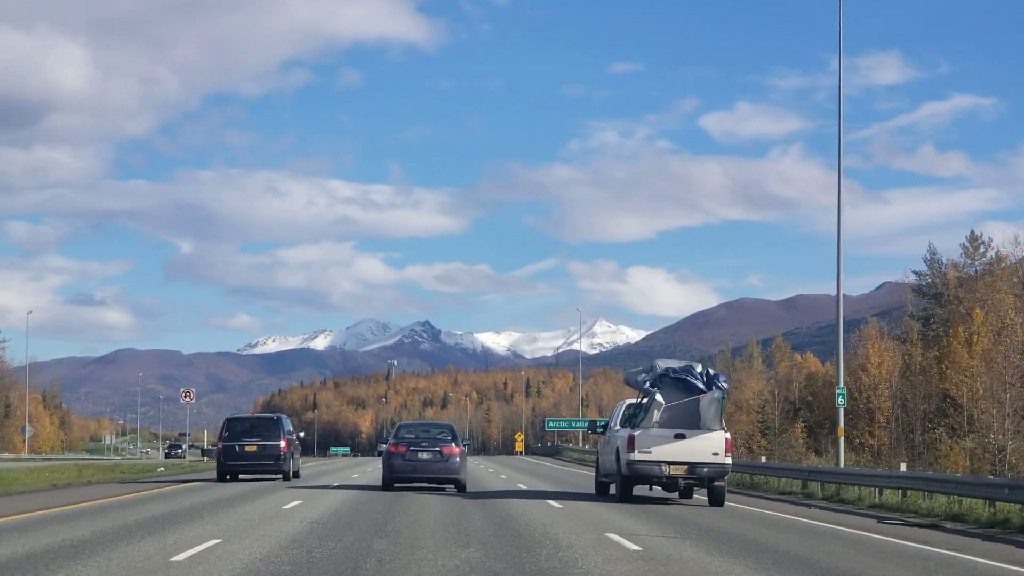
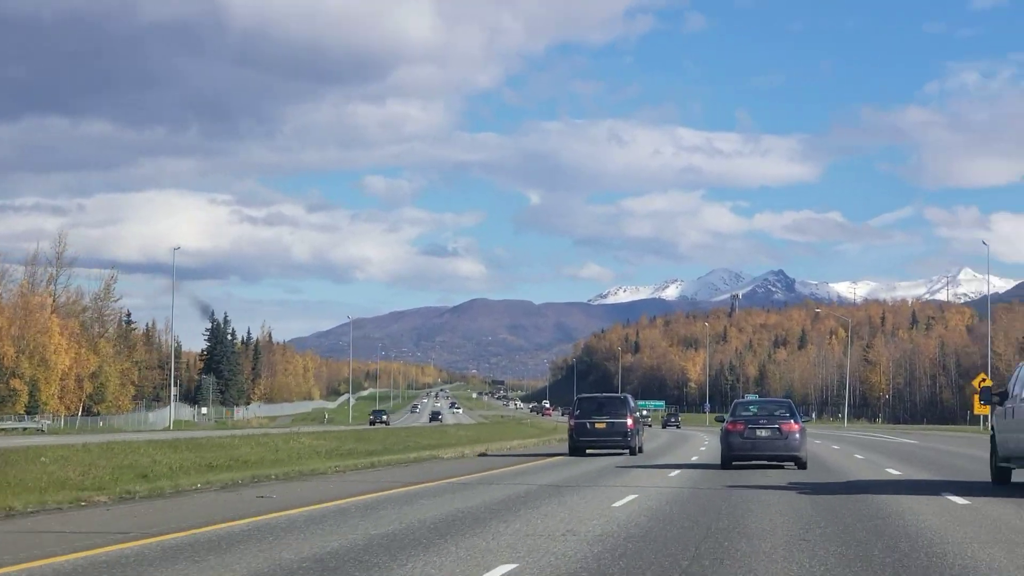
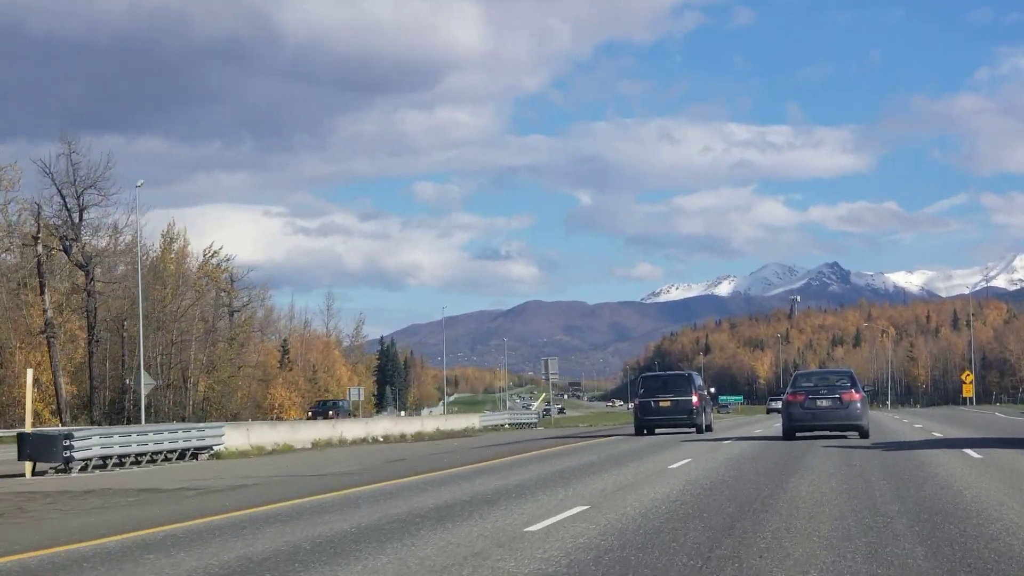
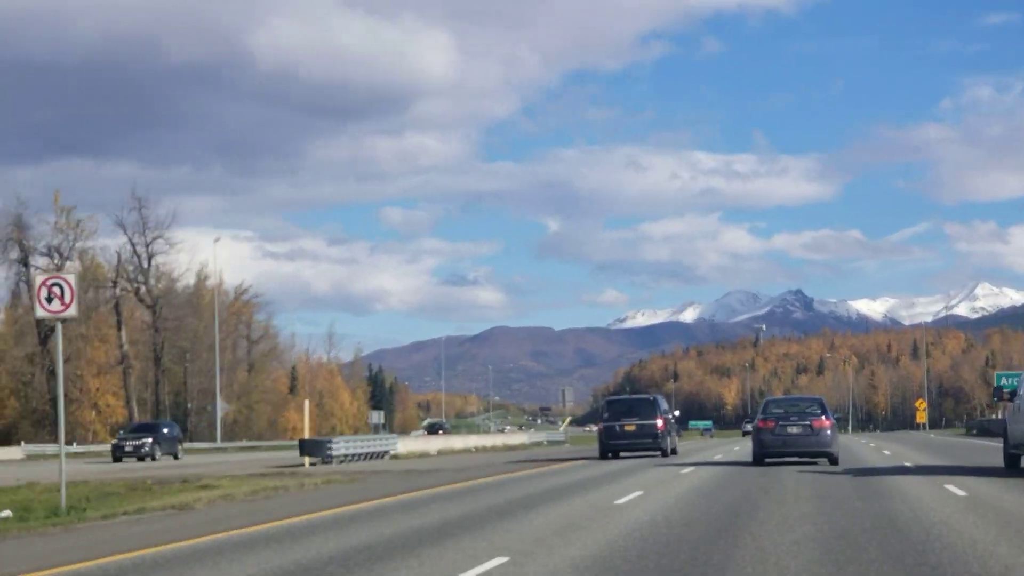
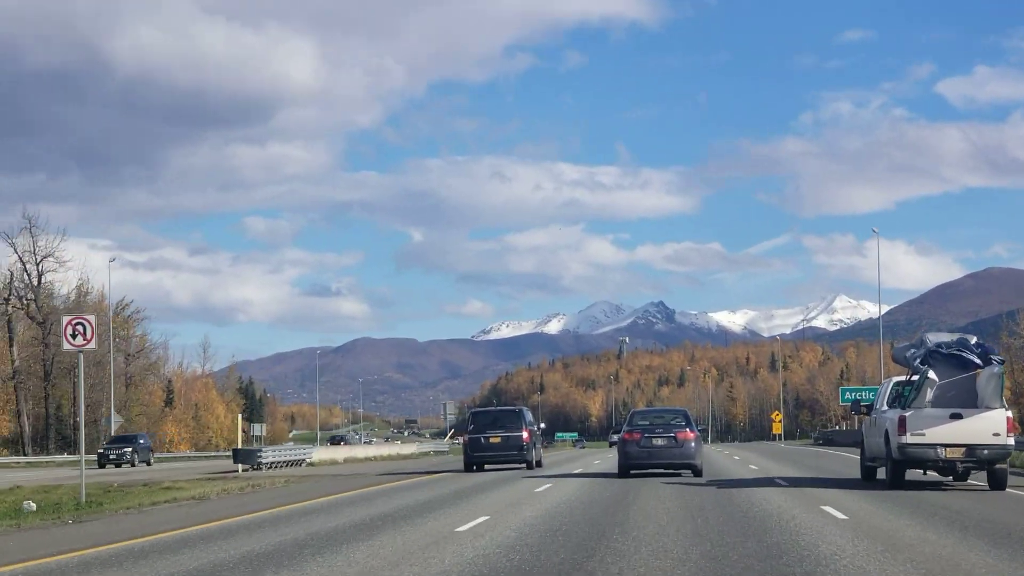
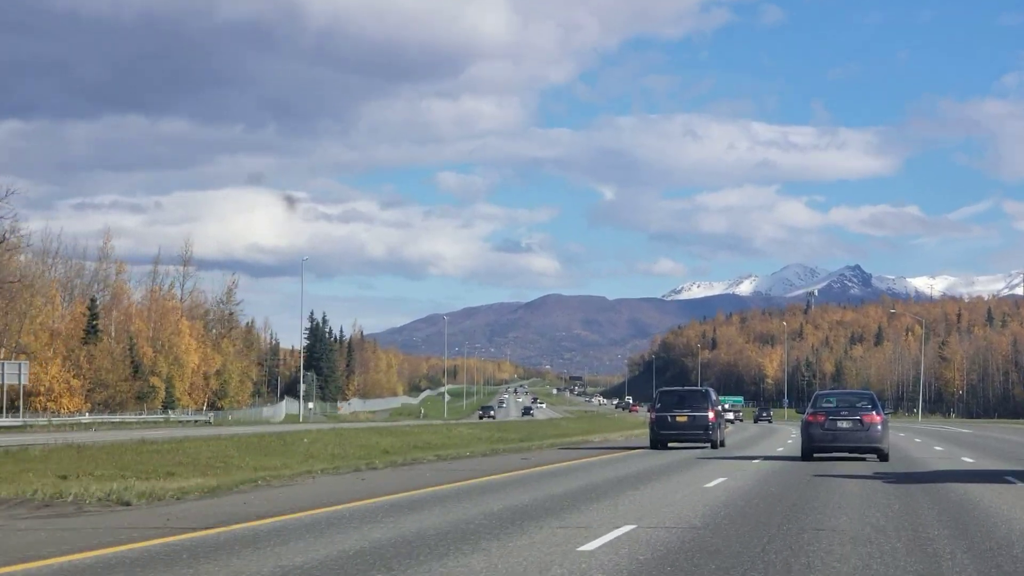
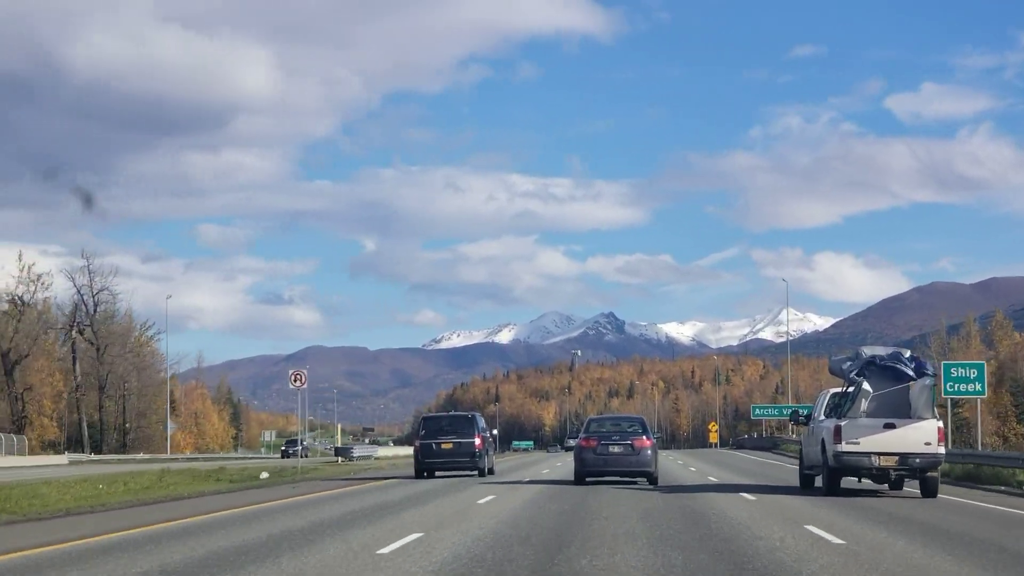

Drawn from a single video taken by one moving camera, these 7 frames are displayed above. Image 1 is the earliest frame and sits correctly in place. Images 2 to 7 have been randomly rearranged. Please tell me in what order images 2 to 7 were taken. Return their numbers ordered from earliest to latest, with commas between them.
7, 5, 4, 3, 6, 2
